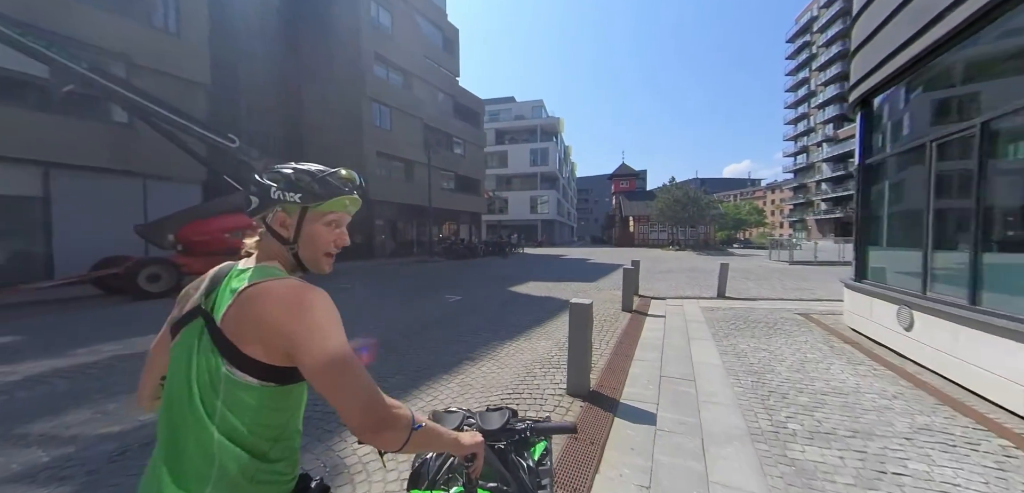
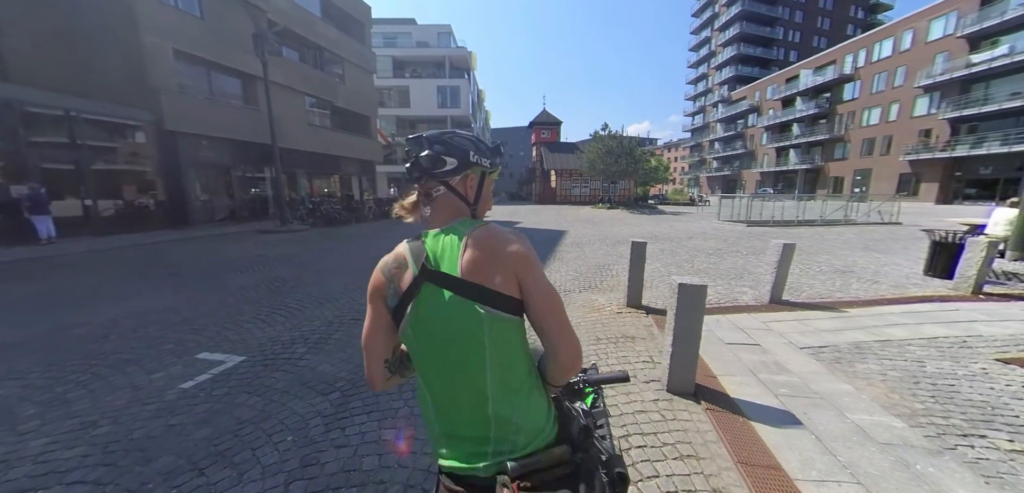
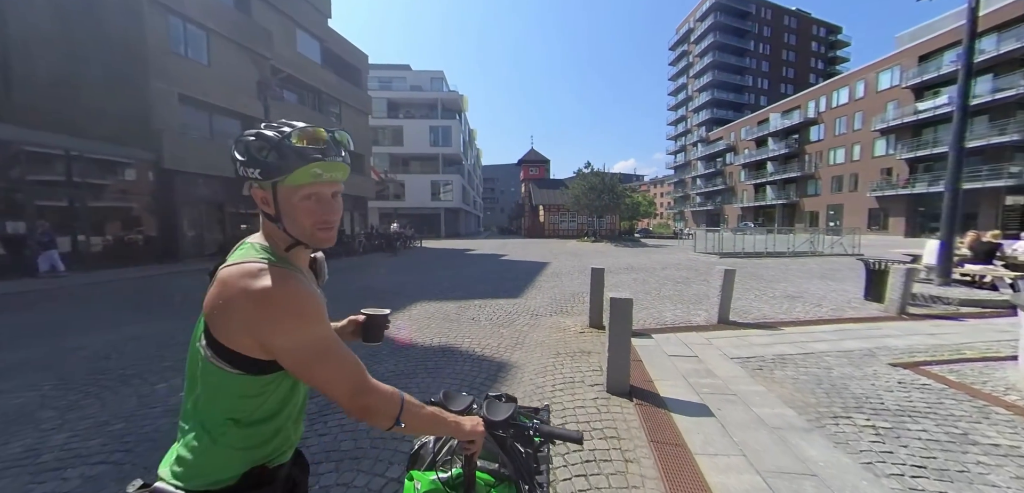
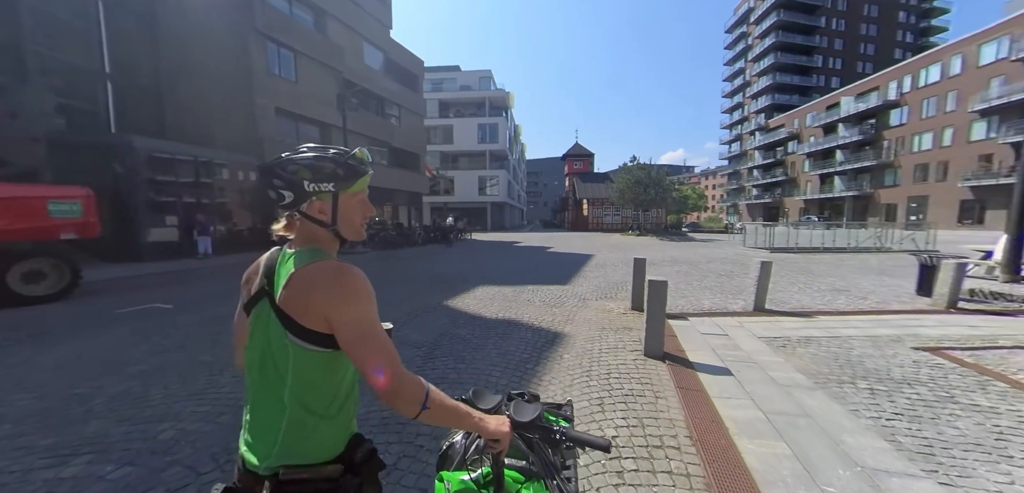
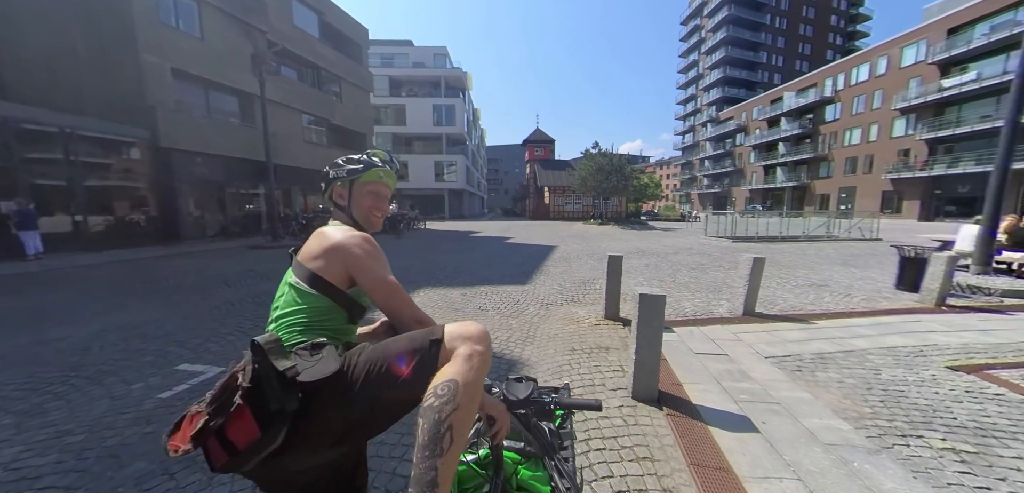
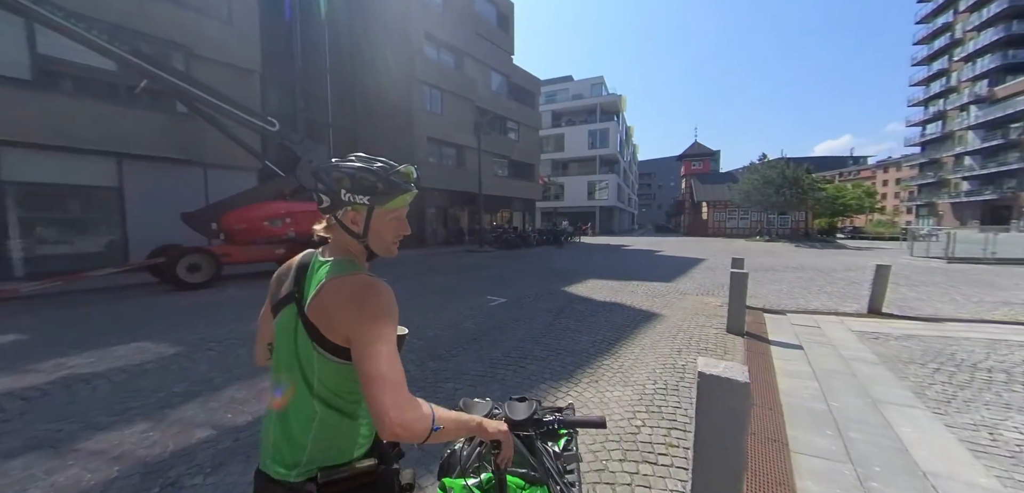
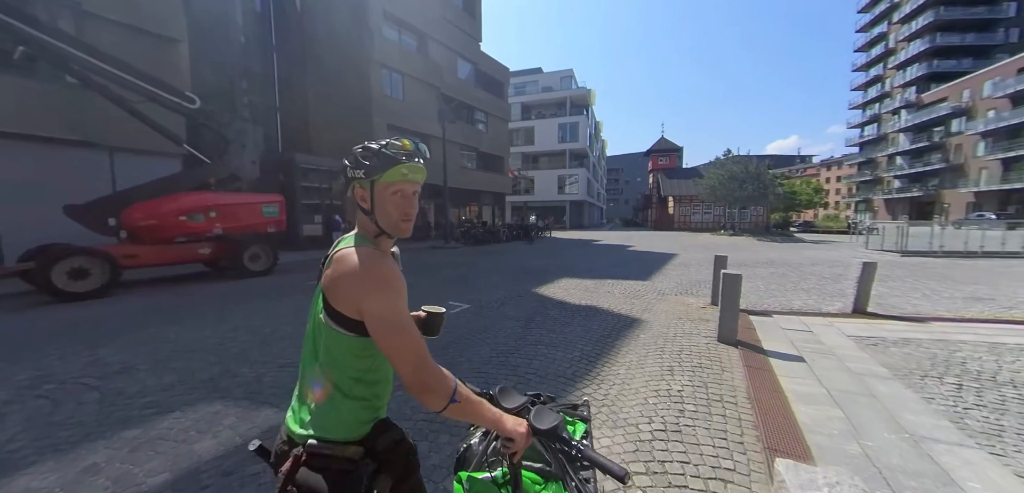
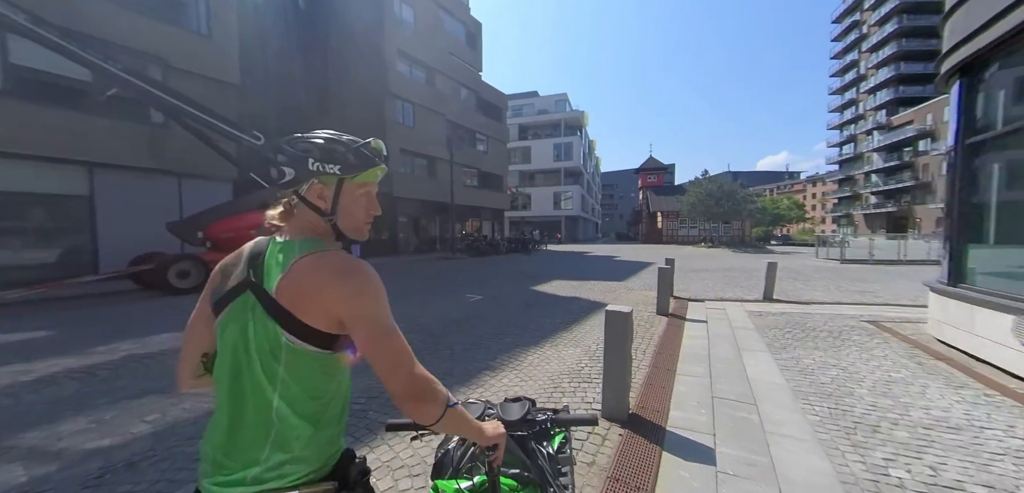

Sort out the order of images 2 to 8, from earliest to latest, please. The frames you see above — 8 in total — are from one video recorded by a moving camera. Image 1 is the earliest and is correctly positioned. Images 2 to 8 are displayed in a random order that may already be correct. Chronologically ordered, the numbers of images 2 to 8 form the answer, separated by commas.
8, 6, 7, 4, 3, 5, 2
